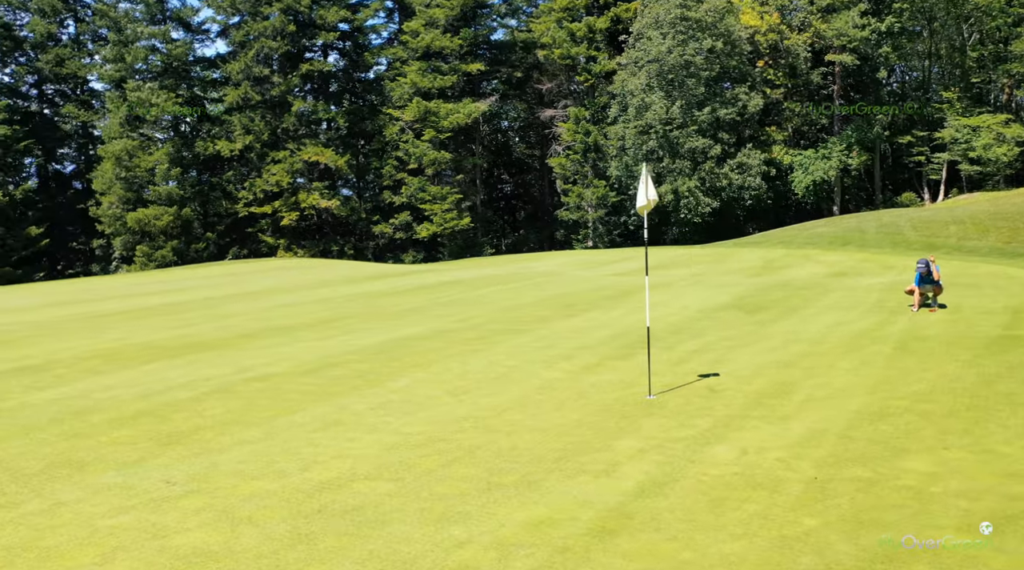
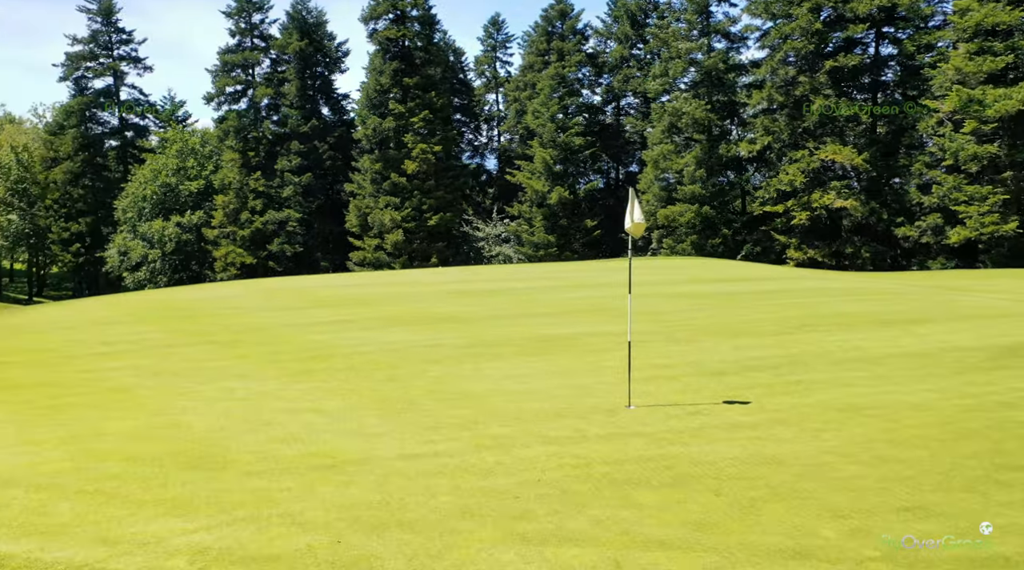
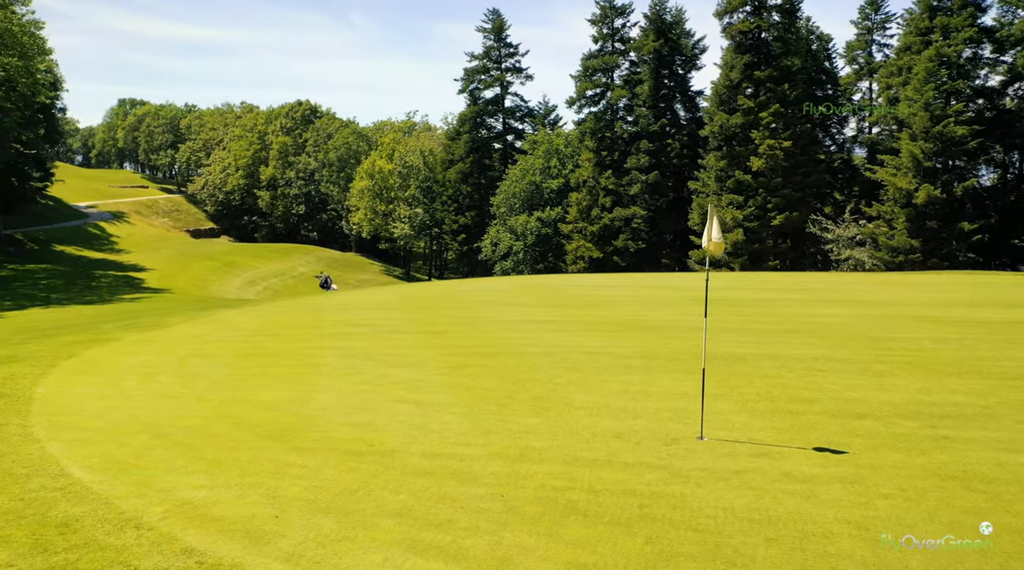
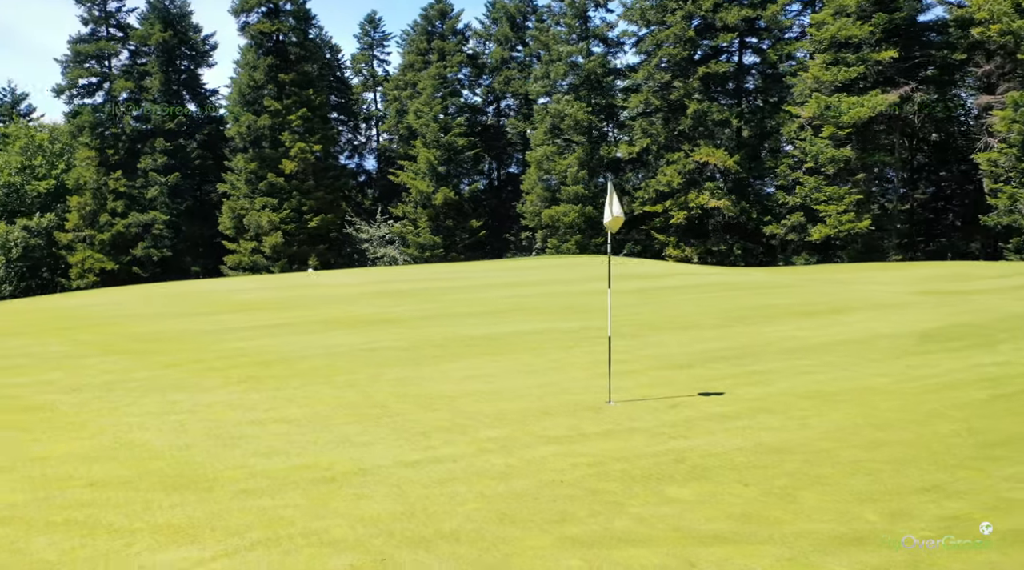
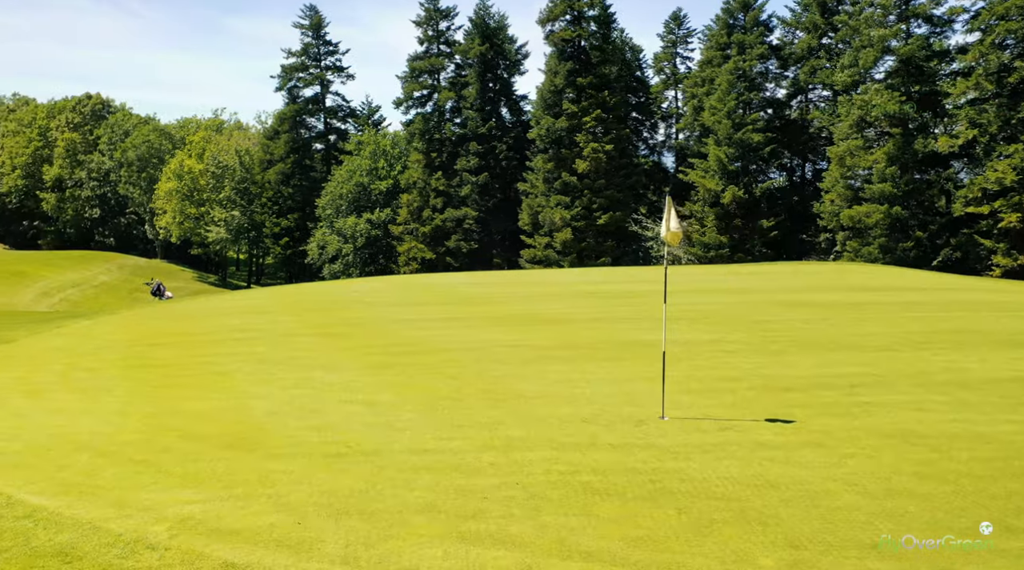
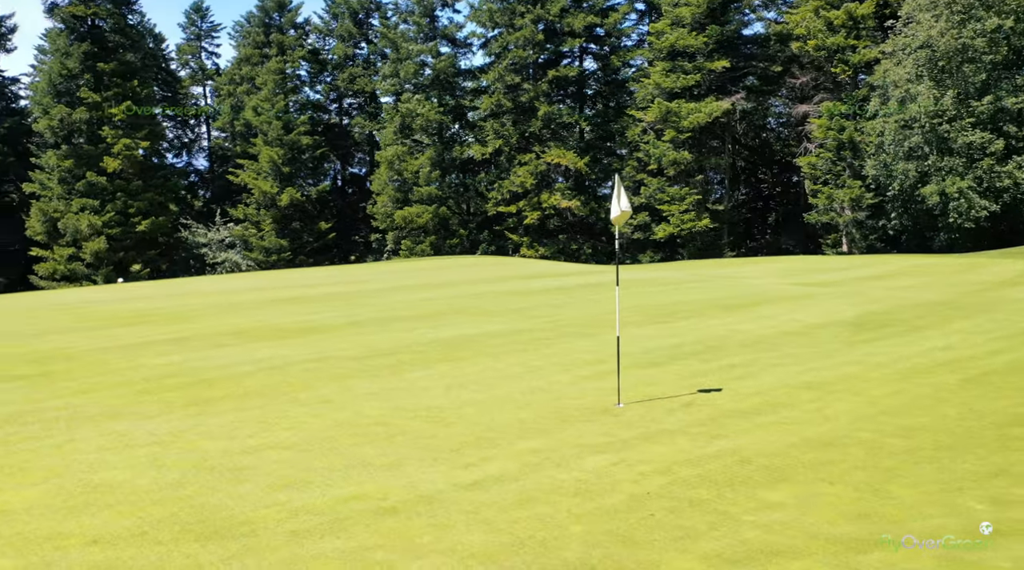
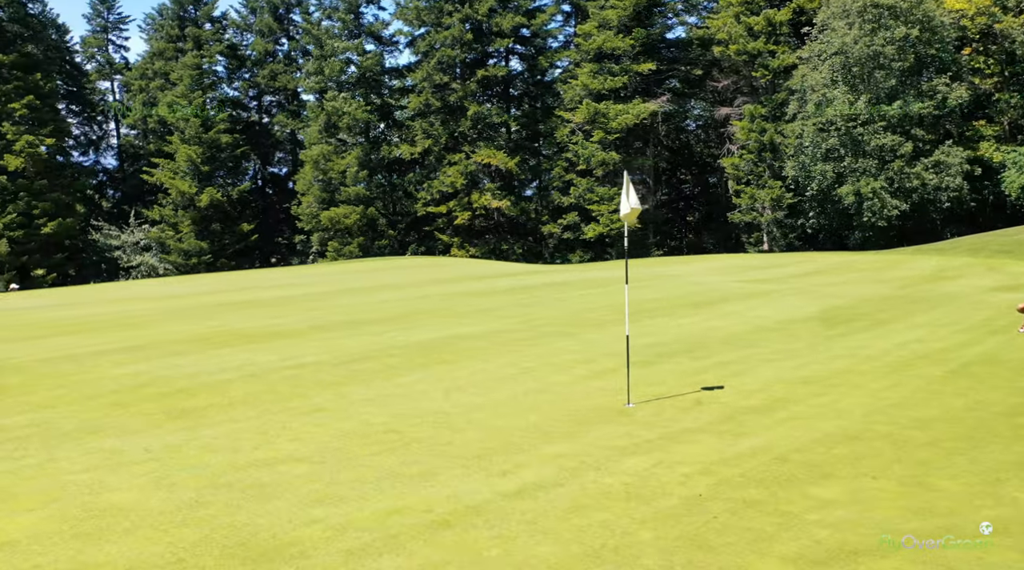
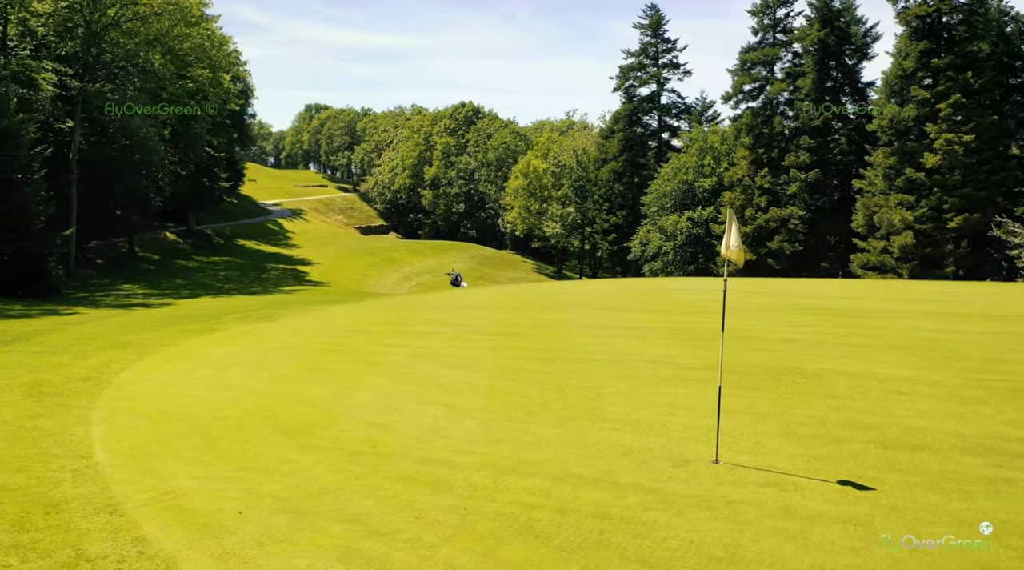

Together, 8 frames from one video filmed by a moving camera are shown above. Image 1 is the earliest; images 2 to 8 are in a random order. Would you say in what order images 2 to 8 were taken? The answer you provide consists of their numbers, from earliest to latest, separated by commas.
7, 6, 4, 2, 5, 3, 8
